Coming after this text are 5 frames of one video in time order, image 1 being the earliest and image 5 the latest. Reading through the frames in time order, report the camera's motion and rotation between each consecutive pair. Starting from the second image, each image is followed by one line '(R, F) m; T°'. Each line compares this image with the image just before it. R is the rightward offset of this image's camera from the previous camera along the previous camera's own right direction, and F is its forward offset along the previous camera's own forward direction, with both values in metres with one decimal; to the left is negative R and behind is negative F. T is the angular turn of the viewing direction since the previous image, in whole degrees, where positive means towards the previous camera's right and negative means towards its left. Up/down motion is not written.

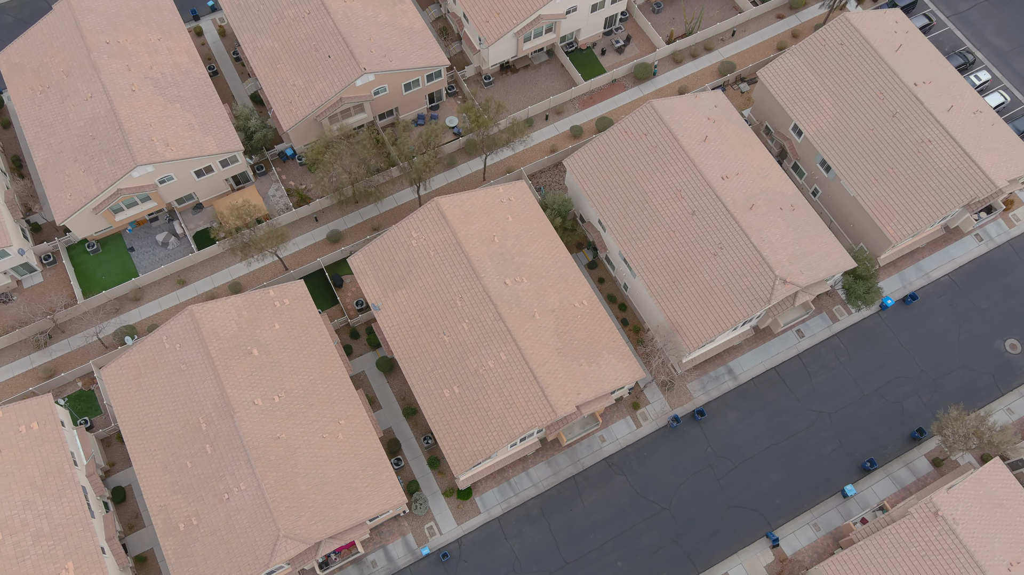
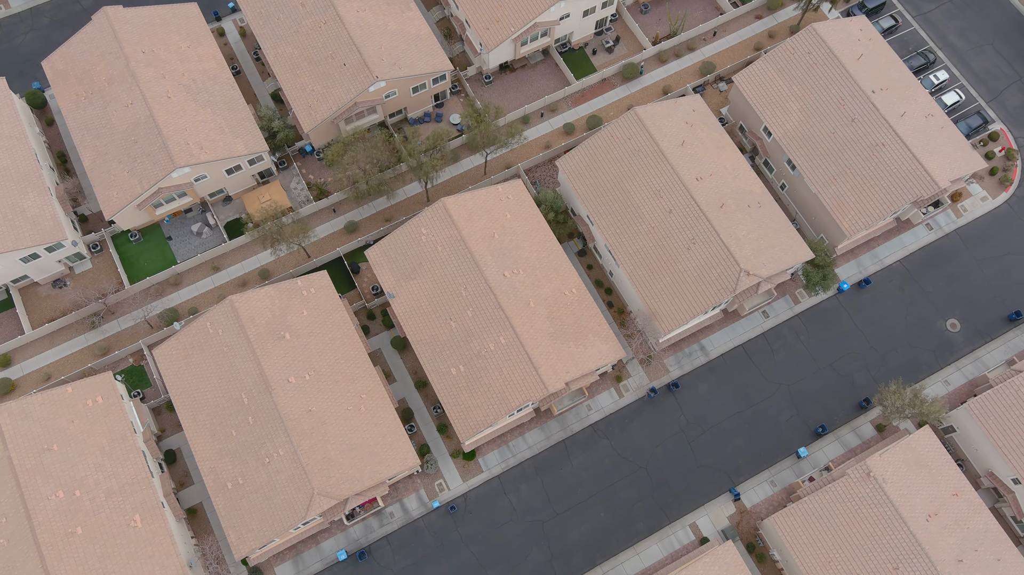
(+0.1, -6.0) m; 0°
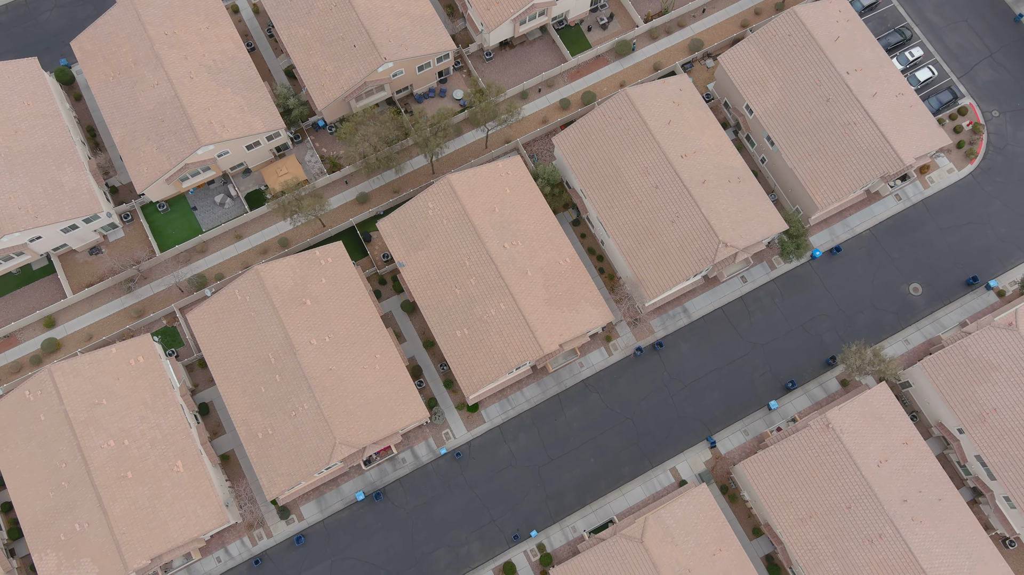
(+0.1, -4.8) m; 0°
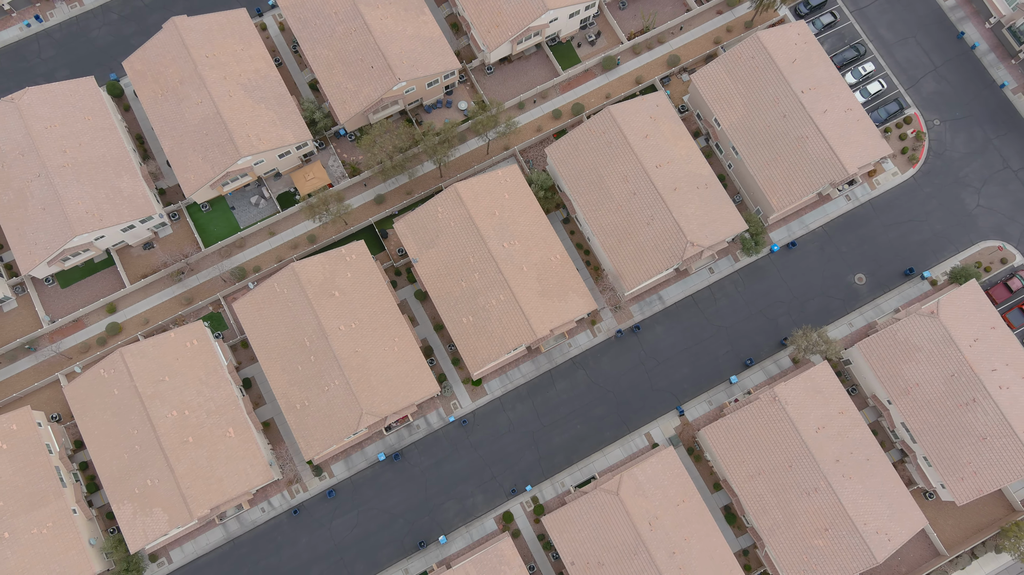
(+0.3, -9.0) m; 0°
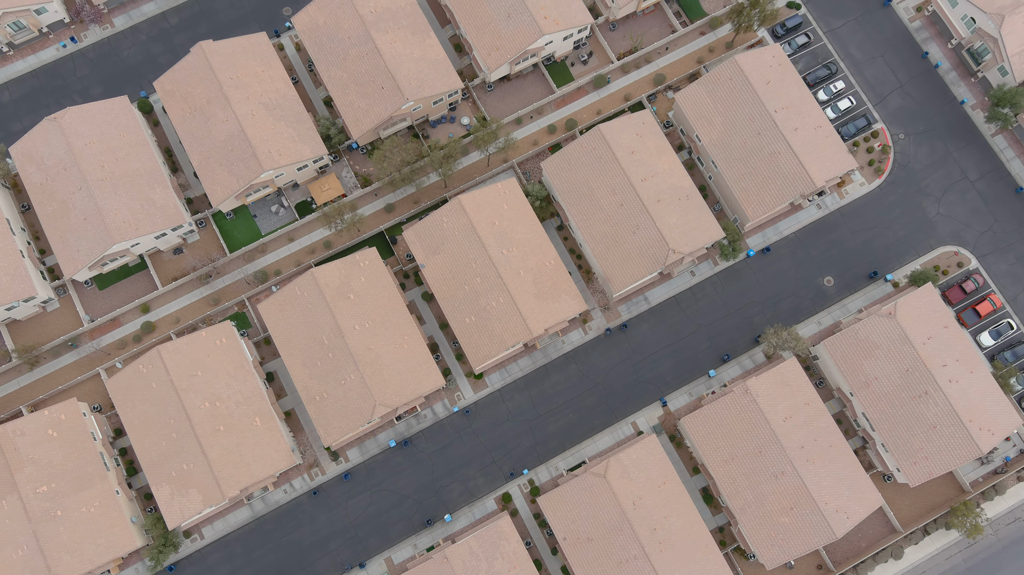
(+0.3, -6.4) m; 0°
